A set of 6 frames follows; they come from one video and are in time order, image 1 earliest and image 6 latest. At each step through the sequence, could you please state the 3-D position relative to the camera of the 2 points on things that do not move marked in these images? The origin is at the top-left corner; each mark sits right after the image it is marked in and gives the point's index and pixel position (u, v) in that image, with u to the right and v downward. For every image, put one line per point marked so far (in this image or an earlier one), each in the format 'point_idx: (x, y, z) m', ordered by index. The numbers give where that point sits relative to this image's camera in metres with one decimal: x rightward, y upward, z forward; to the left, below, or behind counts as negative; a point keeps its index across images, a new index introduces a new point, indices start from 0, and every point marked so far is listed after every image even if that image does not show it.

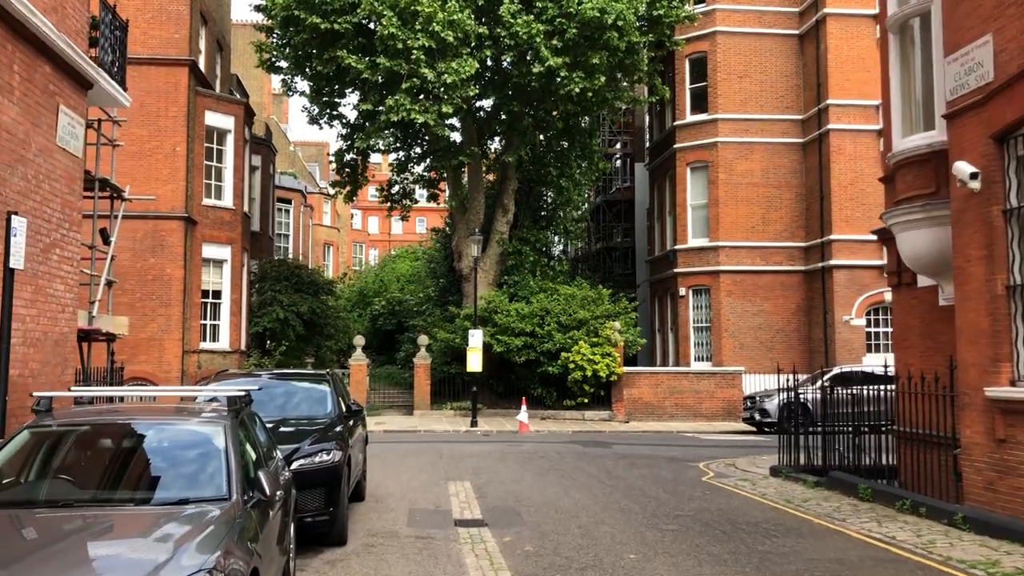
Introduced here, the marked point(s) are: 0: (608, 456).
0: (+1.3, -2.3, +13.3) m
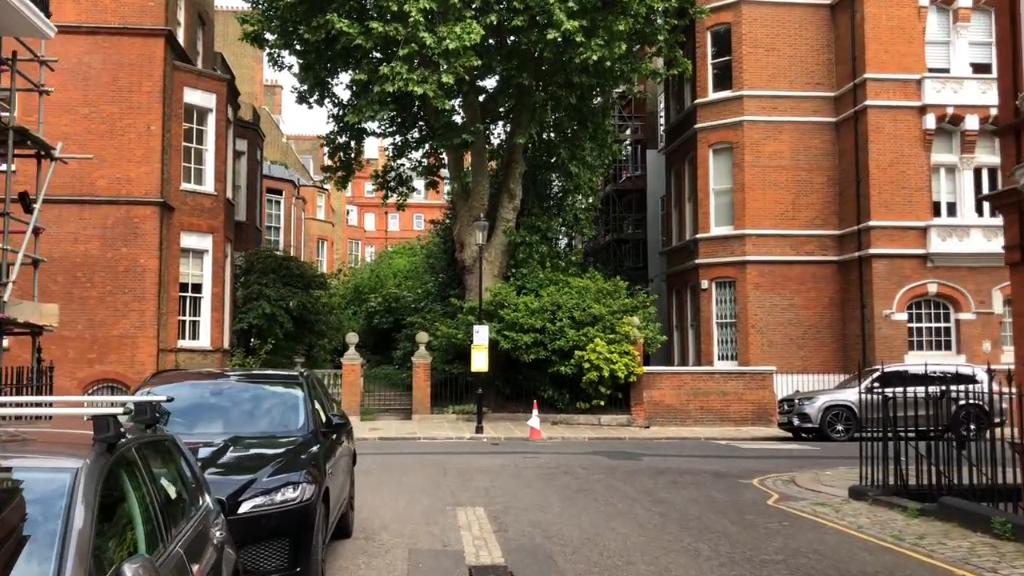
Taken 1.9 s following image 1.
0: (+1.5, -2.1, +11.3) m
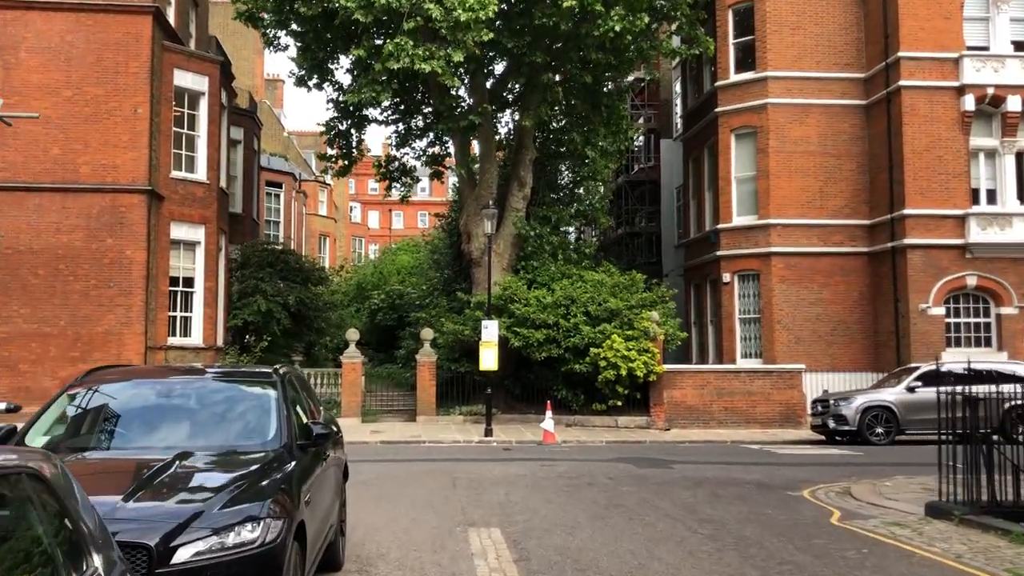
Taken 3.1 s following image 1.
0: (+1.7, -2.0, +10.0) m
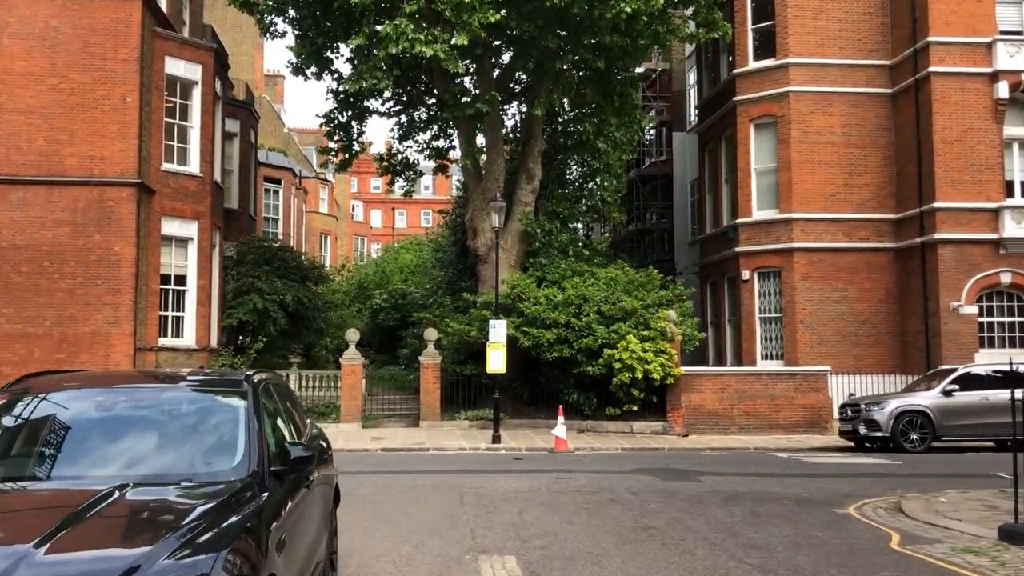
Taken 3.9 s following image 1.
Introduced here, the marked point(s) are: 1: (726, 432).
0: (+1.8, -2.0, +9.0) m
1: (+3.8, -2.6, +17.4) m
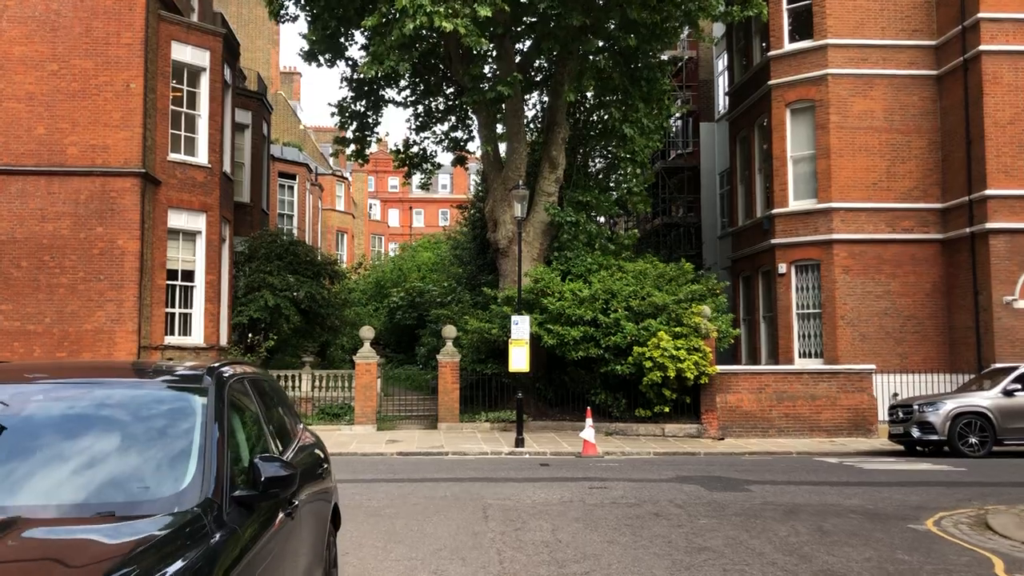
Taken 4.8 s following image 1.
0: (+2.1, -1.8, +7.9) m
1: (+4.3, -2.5, +16.3) m
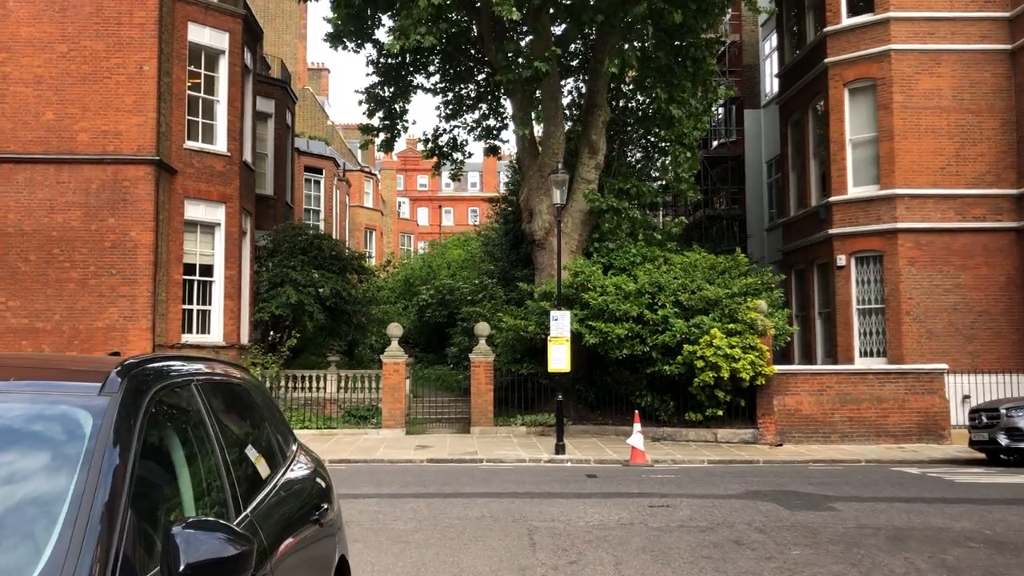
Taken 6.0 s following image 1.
0: (+2.4, -1.7, +6.6) m
1: (+4.9, -2.4, +15.0) m
